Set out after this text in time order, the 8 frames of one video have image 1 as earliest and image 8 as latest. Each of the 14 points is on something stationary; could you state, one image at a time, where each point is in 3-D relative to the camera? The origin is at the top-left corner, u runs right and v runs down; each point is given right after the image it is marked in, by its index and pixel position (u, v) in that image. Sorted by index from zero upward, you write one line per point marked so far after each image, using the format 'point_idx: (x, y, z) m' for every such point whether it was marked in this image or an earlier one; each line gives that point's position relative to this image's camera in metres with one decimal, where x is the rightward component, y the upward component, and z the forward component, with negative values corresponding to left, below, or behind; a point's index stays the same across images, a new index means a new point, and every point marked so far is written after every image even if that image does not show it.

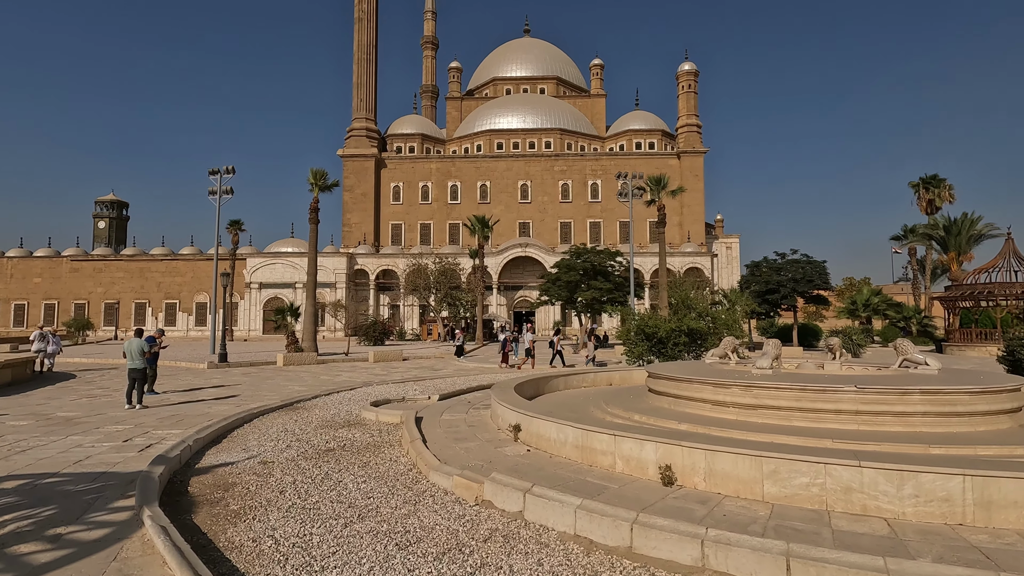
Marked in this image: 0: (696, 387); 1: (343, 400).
0: (+2.6, -1.4, +7.6) m
1: (-3.3, -2.2, +10.4) m
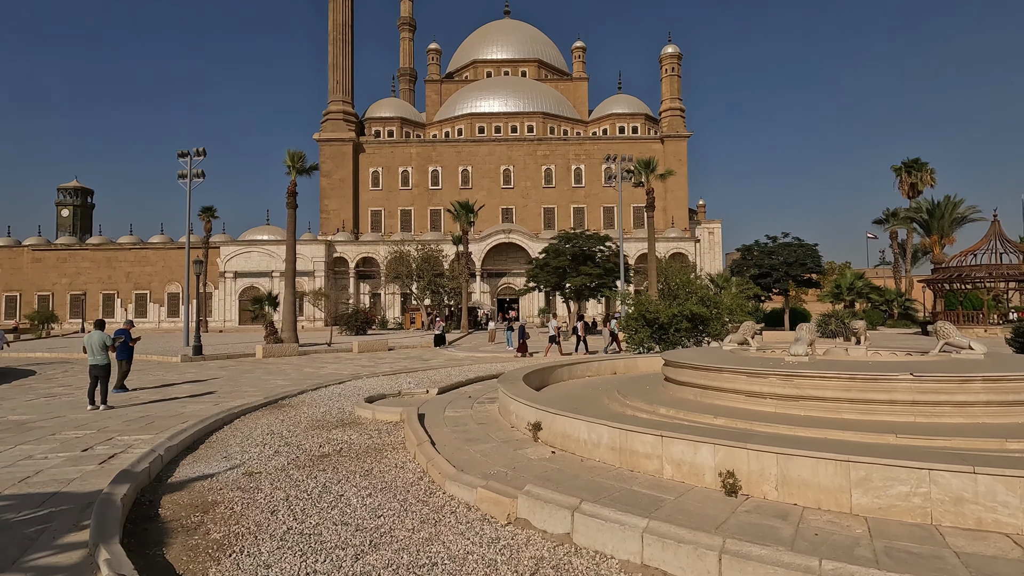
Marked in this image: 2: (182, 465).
0: (+2.8, -1.2, +7.0) m
1: (-3.2, -1.9, +9.5) m
2: (-3.4, -1.8, +5.5) m
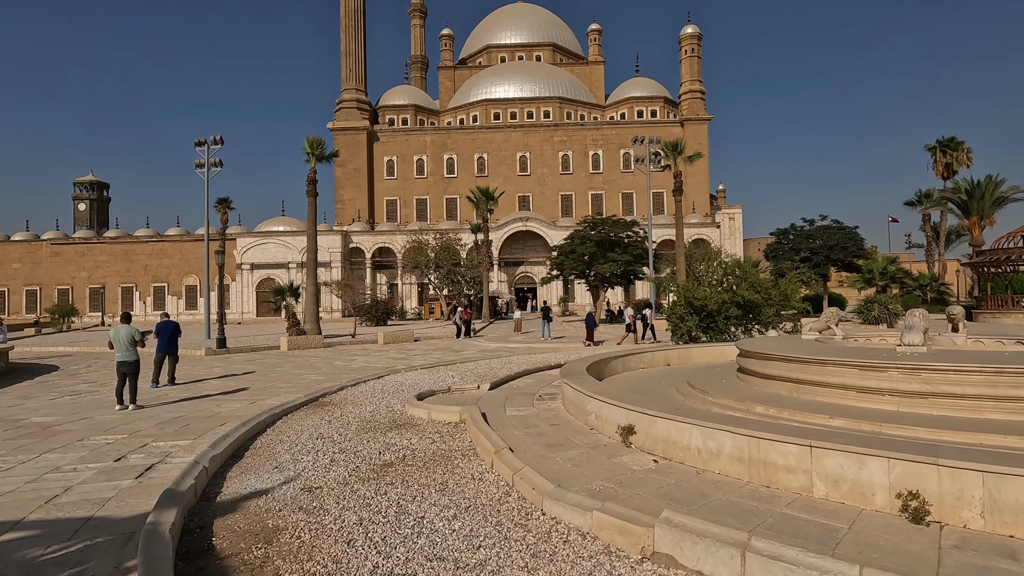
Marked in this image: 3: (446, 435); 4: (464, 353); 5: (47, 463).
0: (+3.7, -1.0, +6.1) m
1: (-2.2, -1.7, +8.8) m
2: (-2.5, -1.7, +4.8) m
3: (-0.8, -1.7, +6.2) m
4: (-1.5, -2.0, +16.5) m
5: (-4.5, -1.7, +5.2) m
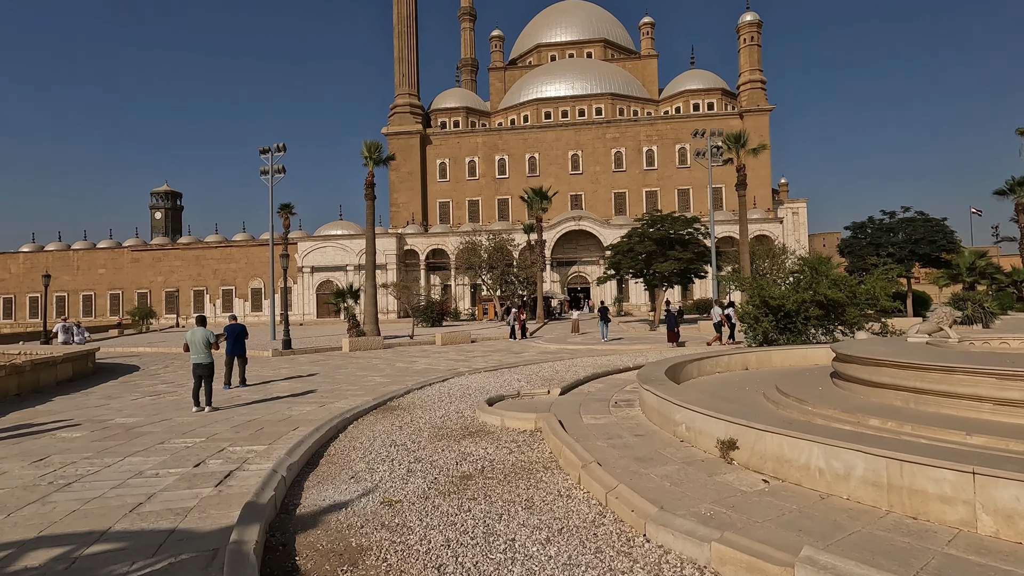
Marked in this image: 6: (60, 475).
0: (+4.5, -0.9, +5.3) m
1: (-1.1, -1.7, +8.6) m
2: (-1.8, -1.7, +4.6) m
3: (+0.1, -1.7, +5.8) m
4: (+0.4, -2.0, +16.2) m
5: (-3.7, -1.7, +5.2) m
6: (-4.2, -1.8, +5.0) m
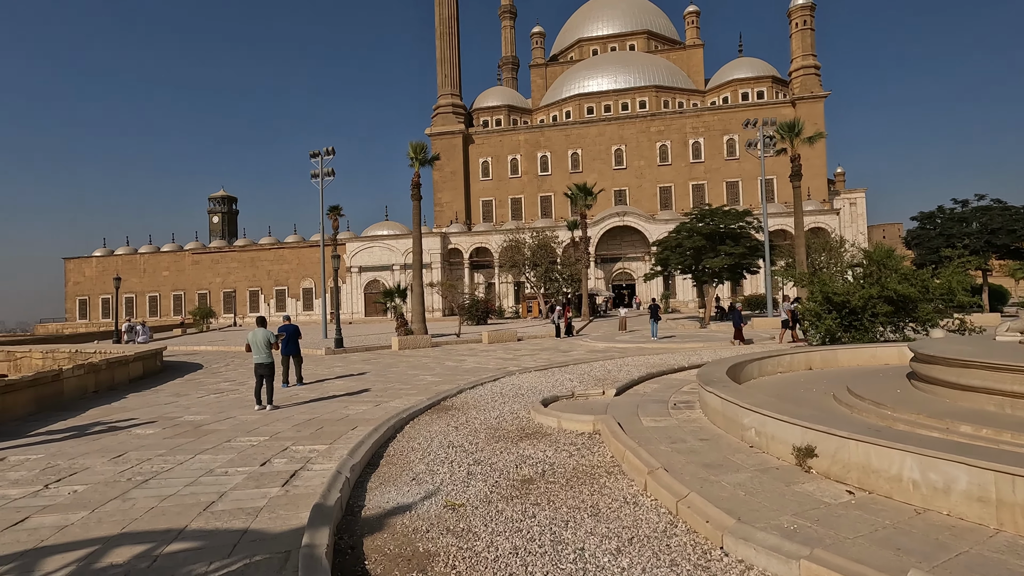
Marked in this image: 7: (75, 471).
0: (+5.1, -0.9, +4.9) m
1: (-0.3, -1.7, +8.6) m
2: (-1.2, -1.7, +4.6) m
3: (+0.7, -1.7, +5.7) m
4: (+1.8, -1.9, +16.0) m
5: (-3.1, -1.8, +5.3) m
6: (-3.7, -1.8, +5.2) m
7: (-4.3, -1.8, +5.3) m
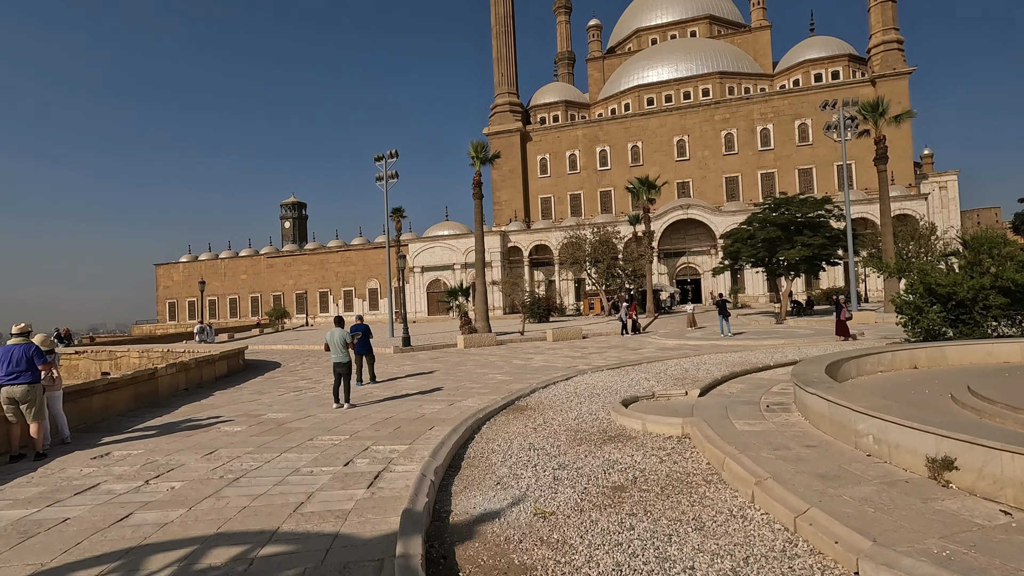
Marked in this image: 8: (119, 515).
0: (+5.8, -0.8, +4.0) m
1: (+0.9, -1.7, +8.3) m
2: (-0.5, -1.7, +4.5) m
3: (+1.6, -1.6, +5.3) m
4: (+3.8, -1.8, +15.5) m
5: (-2.3, -1.8, +5.4) m
6: (-2.8, -1.8, +5.4) m
7: (-3.5, -1.9, +5.5) m
8: (-3.1, -1.8, +4.3) m
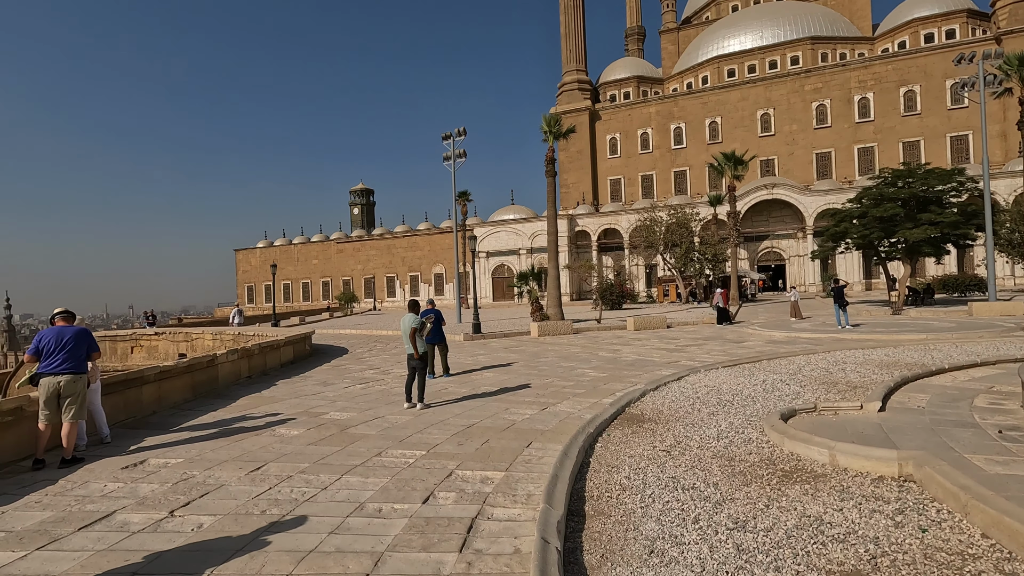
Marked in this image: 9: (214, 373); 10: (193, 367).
0: (+6.7, -0.6, +1.7) m
1: (+2.2, -1.4, +6.5) m
2: (+0.4, -1.5, +2.9) m
3: (+2.6, -1.4, +3.5) m
4: (+5.9, -1.4, +13.3) m
5: (-1.2, -1.6, +4.0) m
6: (-1.8, -1.6, +4.1) m
7: (-2.4, -1.6, +4.3) m
8: (-2.2, -1.6, +3.0) m
9: (-5.2, -1.5, +9.3) m
10: (-5.1, -1.3, +8.6) m
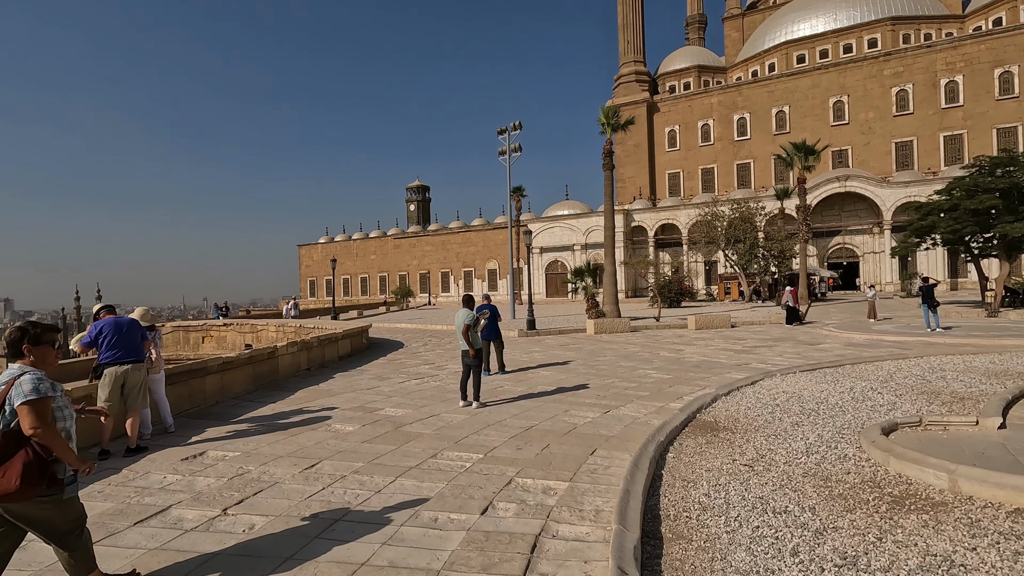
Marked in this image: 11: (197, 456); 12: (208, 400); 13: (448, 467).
0: (+6.9, -0.7, +0.7) m
1: (+2.9, -1.4, +5.9) m
2: (+0.8, -1.5, +2.5) m
3: (+3.0, -1.4, +2.9) m
4: (+7.3, -1.3, +12.4) m
5: (-0.8, -1.5, +3.8) m
6: (-1.3, -1.5, +3.9) m
7: (-2.0, -1.6, +4.2) m
8: (-1.9, -1.6, +2.9) m
9: (-4.2, -1.4, +9.4) m
10: (-4.2, -1.2, +8.7) m
11: (-3.0, -1.6, +5.1) m
12: (-4.2, -1.6, +7.5) m
13: (-0.5, -1.5, +4.5) m
